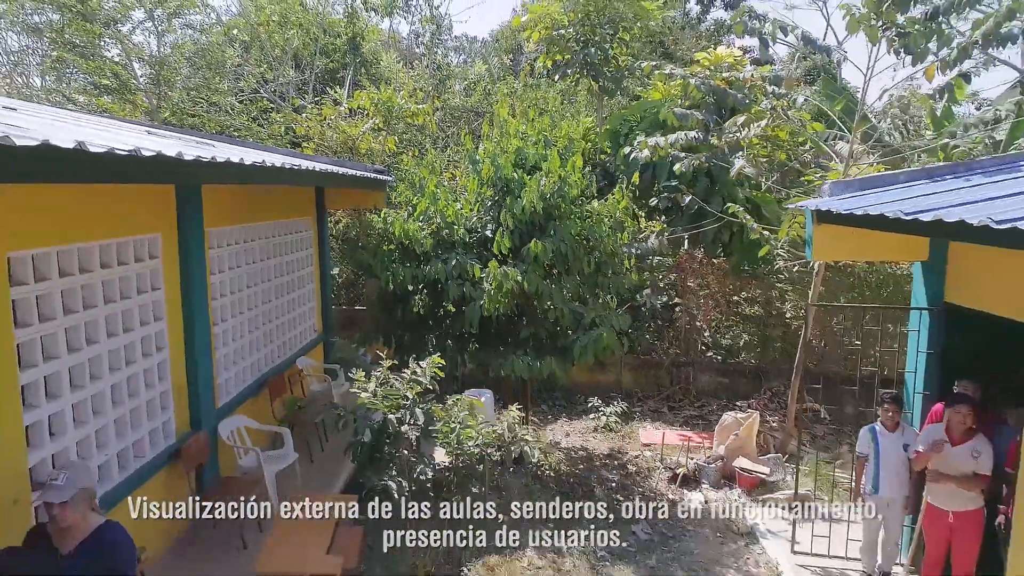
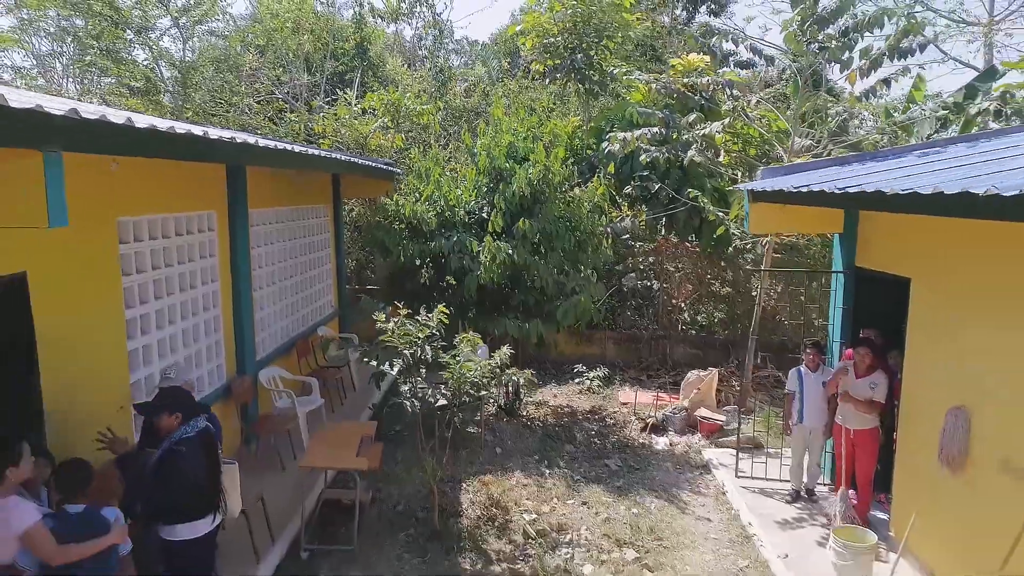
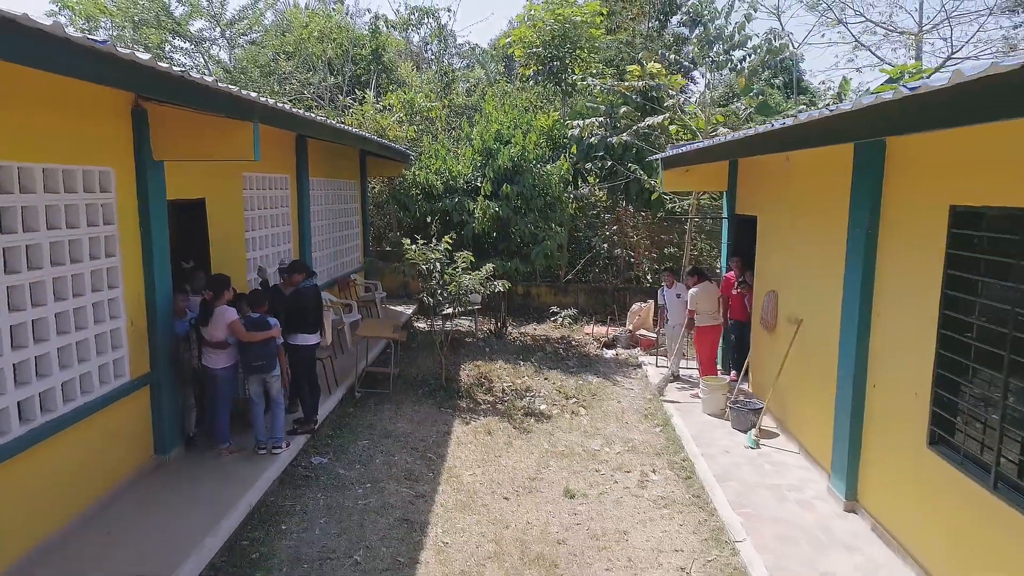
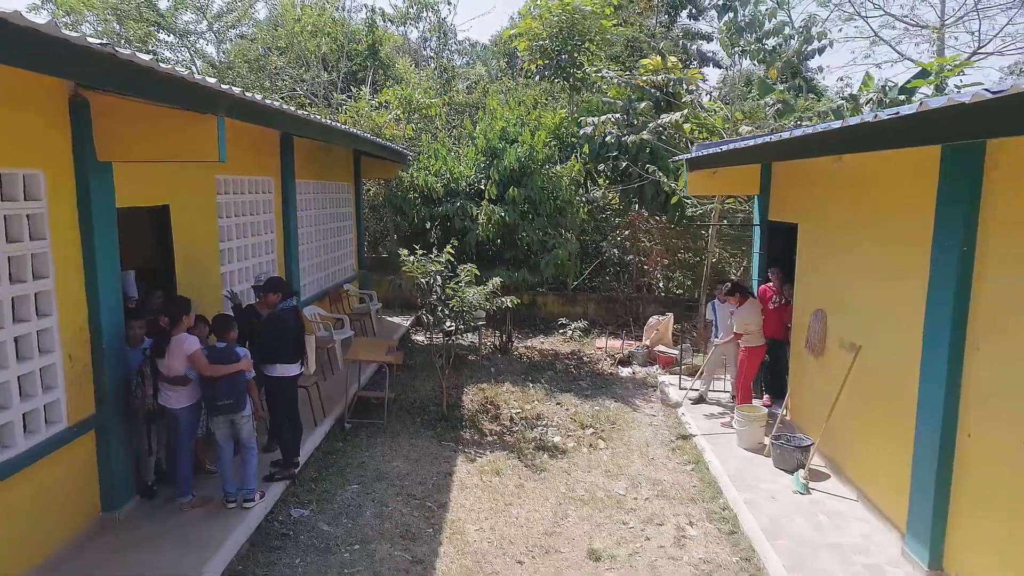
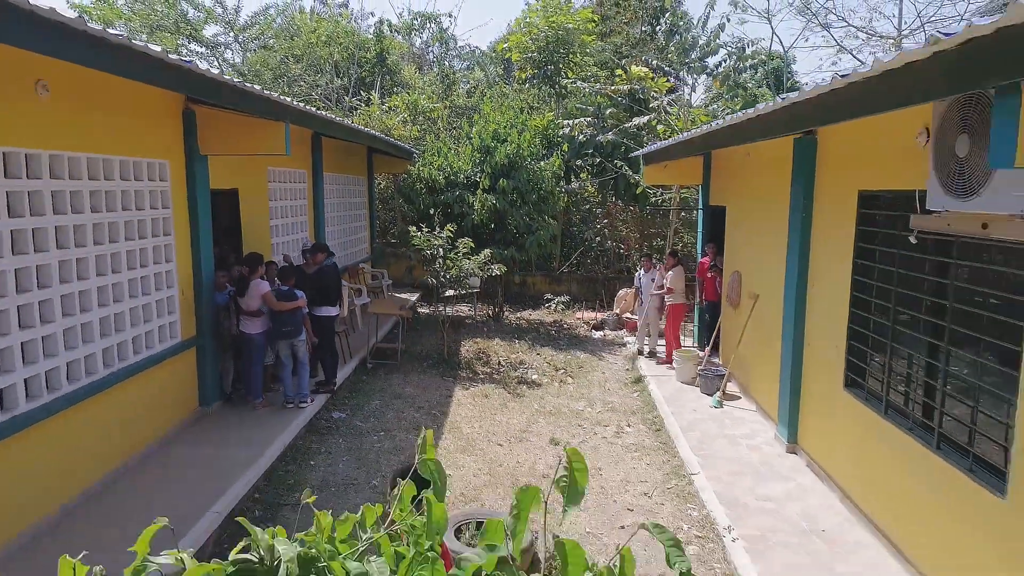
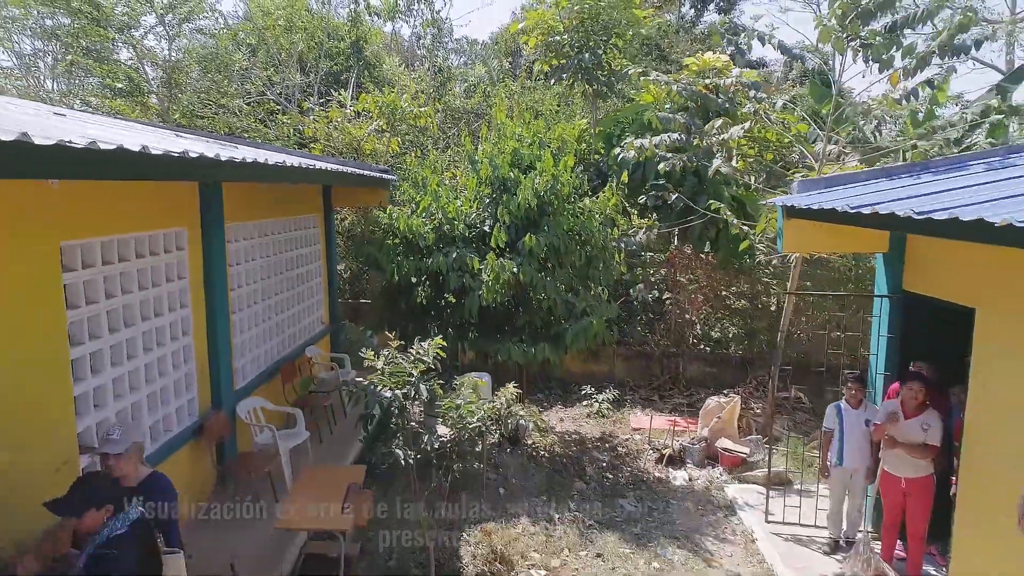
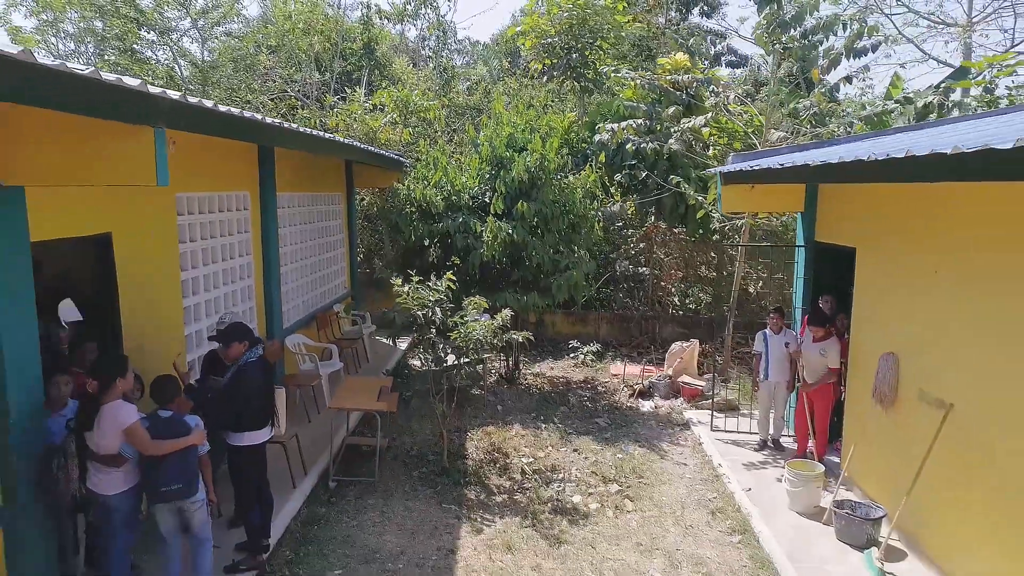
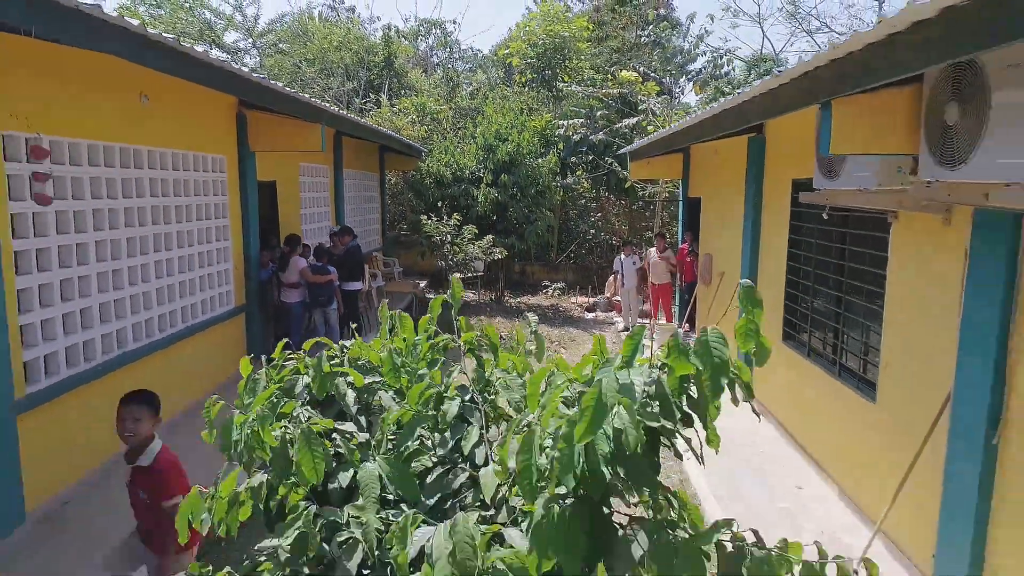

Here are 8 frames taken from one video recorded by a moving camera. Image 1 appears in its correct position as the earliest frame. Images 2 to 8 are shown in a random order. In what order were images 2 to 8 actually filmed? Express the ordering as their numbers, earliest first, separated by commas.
6, 2, 7, 4, 3, 5, 8
